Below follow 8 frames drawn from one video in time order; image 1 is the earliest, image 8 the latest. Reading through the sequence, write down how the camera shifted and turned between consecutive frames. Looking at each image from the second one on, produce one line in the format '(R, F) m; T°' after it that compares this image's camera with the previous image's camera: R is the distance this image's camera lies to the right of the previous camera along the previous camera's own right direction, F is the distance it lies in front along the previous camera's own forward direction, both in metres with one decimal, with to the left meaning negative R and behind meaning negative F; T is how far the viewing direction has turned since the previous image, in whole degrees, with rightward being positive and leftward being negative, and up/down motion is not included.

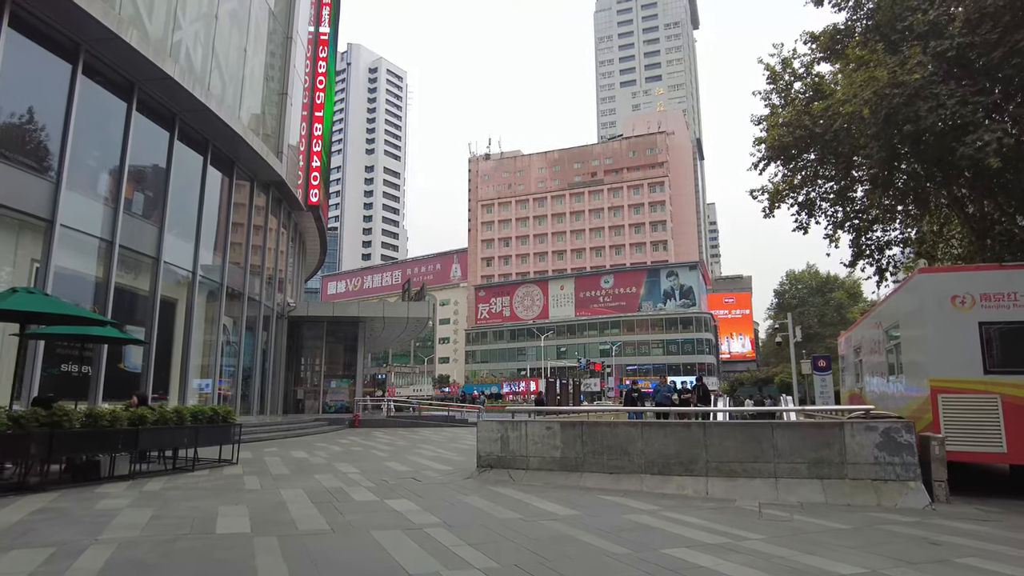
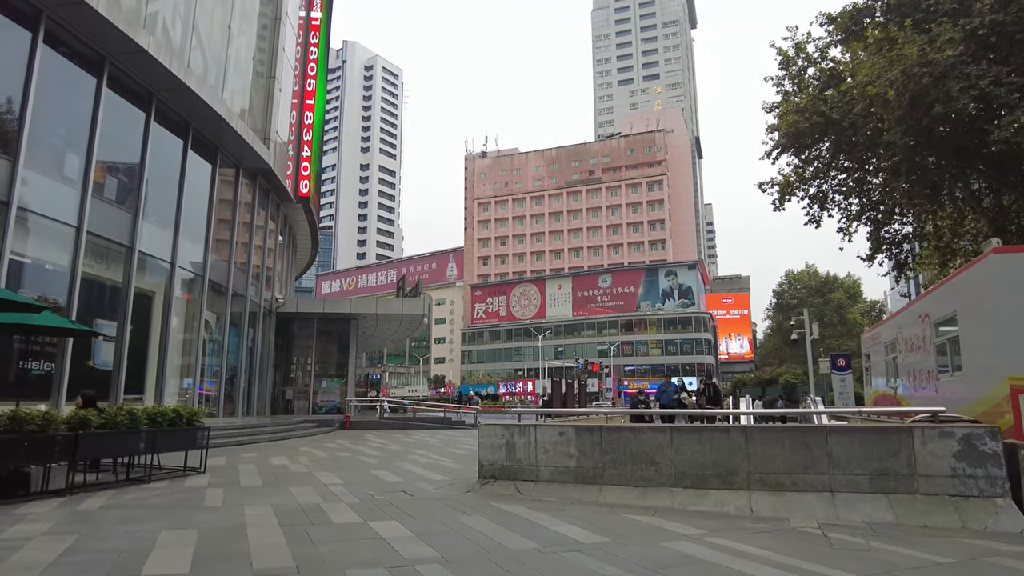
(-0.1, +0.9) m; 0°
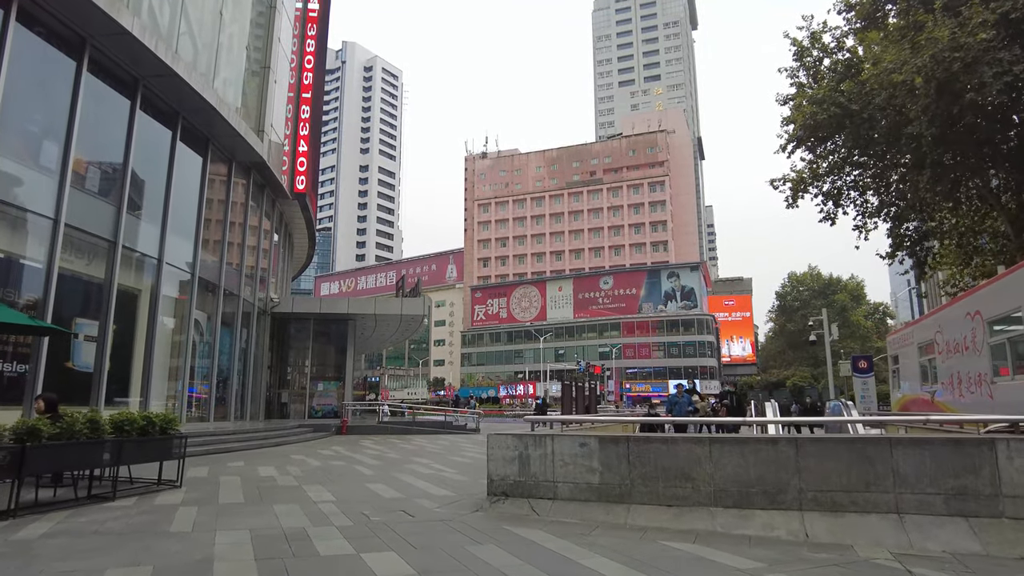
(-0.1, +0.7) m; 0°
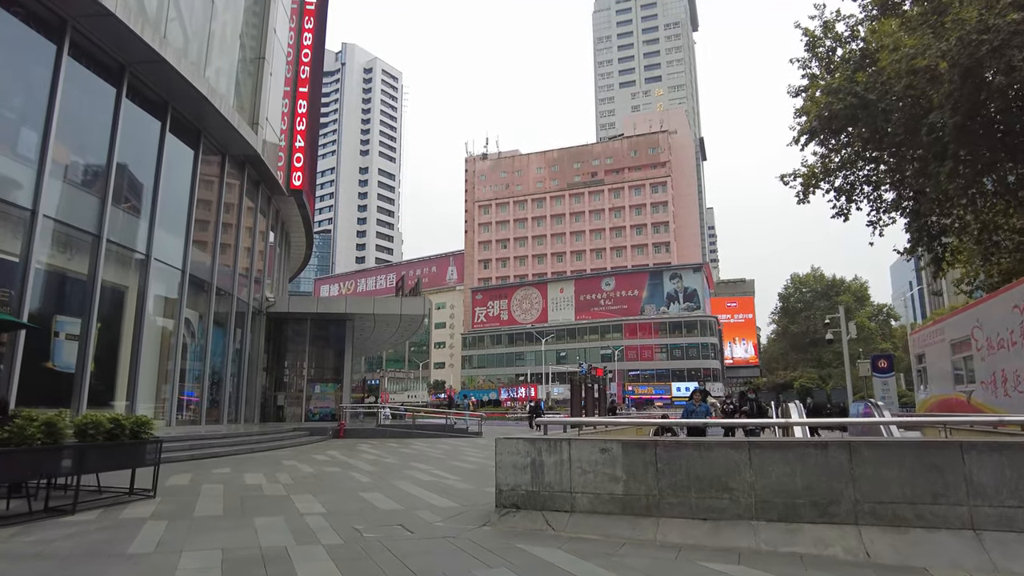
(-0.1, +0.6) m; 0°
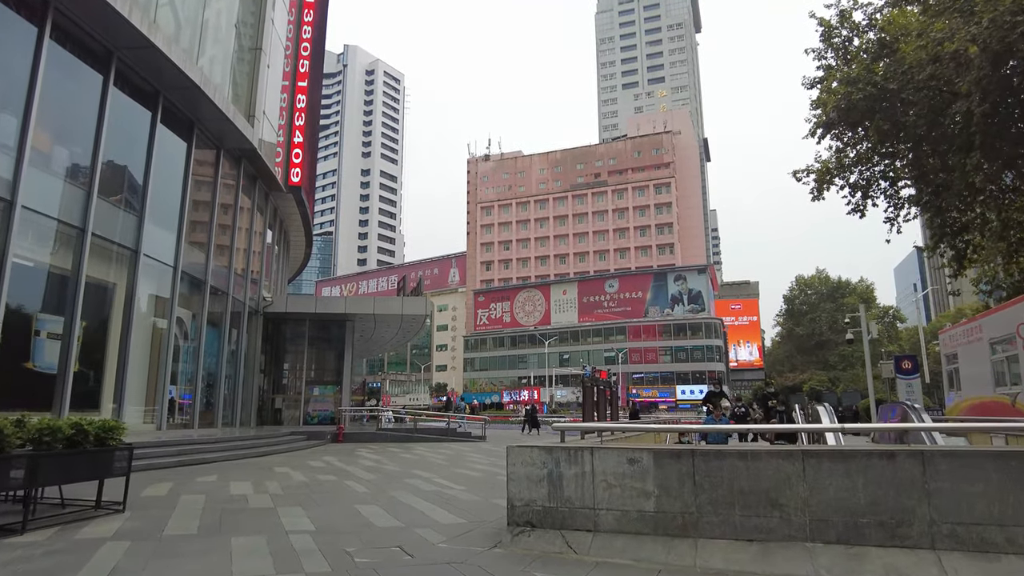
(-0.1, +0.6) m; 0°
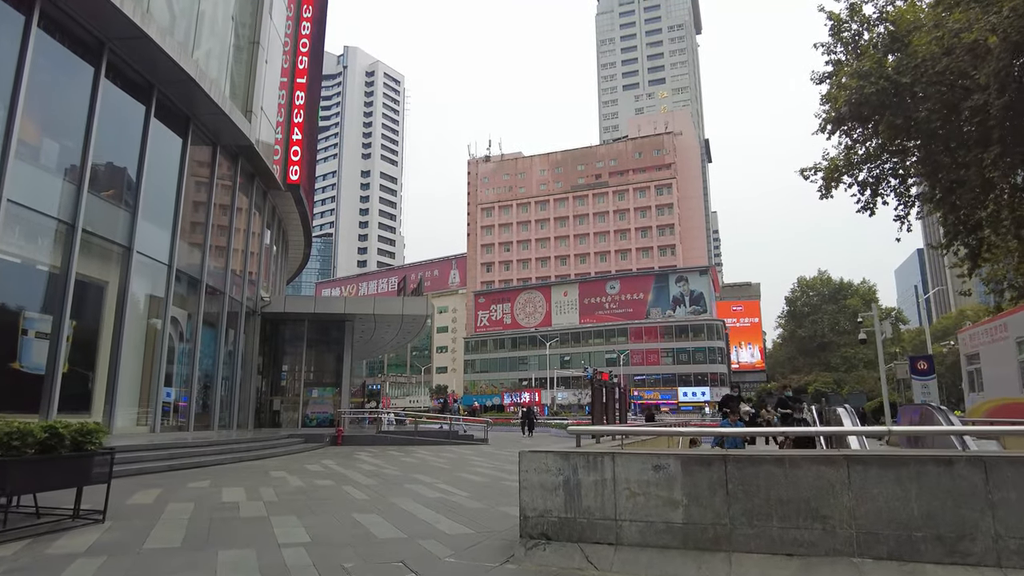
(-0.1, +0.4) m; 0°
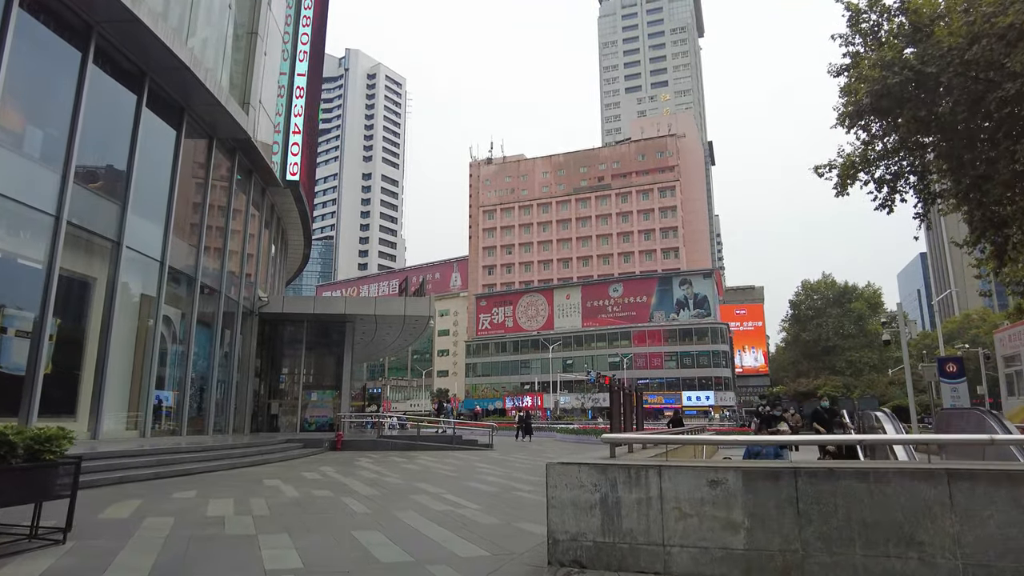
(-0.1, +0.6) m; 0°
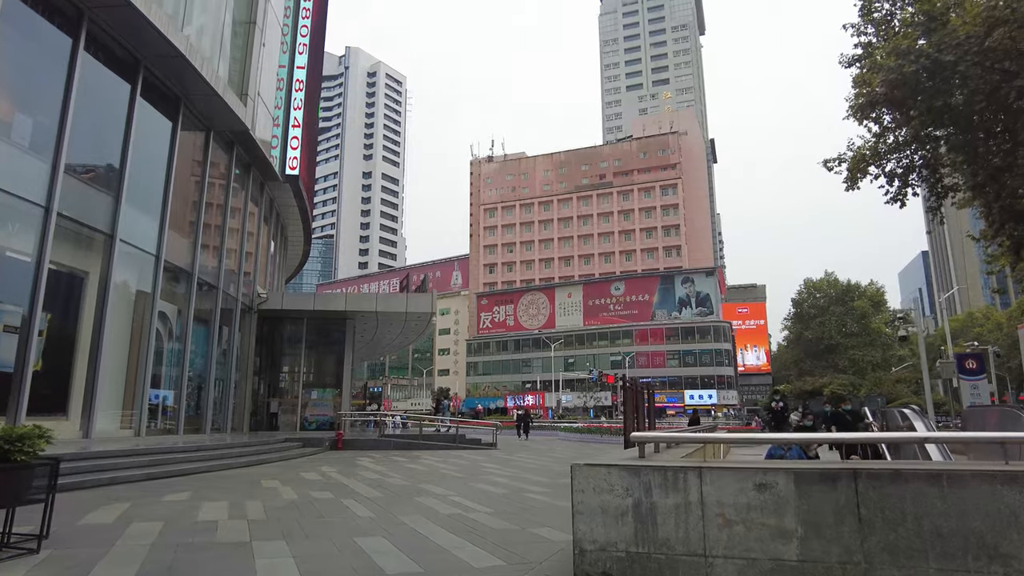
(-0.1, +0.3) m; 0°
